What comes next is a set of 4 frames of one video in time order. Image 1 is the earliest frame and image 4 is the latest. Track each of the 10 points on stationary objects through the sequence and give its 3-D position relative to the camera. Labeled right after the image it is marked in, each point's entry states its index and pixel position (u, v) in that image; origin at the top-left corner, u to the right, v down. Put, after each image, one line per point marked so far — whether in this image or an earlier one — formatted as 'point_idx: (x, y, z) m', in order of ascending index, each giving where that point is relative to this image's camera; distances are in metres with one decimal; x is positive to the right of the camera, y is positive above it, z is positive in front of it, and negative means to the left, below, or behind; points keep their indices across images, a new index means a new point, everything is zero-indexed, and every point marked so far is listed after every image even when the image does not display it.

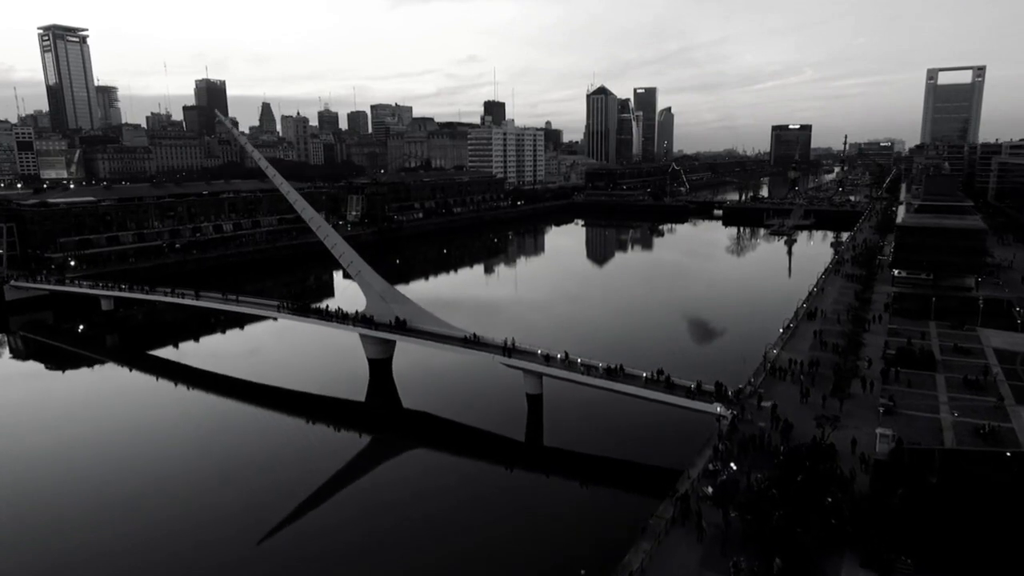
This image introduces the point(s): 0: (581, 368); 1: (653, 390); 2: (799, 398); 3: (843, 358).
0: (+1.9, -2.2, +16.8) m
1: (+3.5, -2.6, +15.6) m
2: (+6.9, -2.7, +15.0) m
3: (+9.4, -2.0, +17.7) m
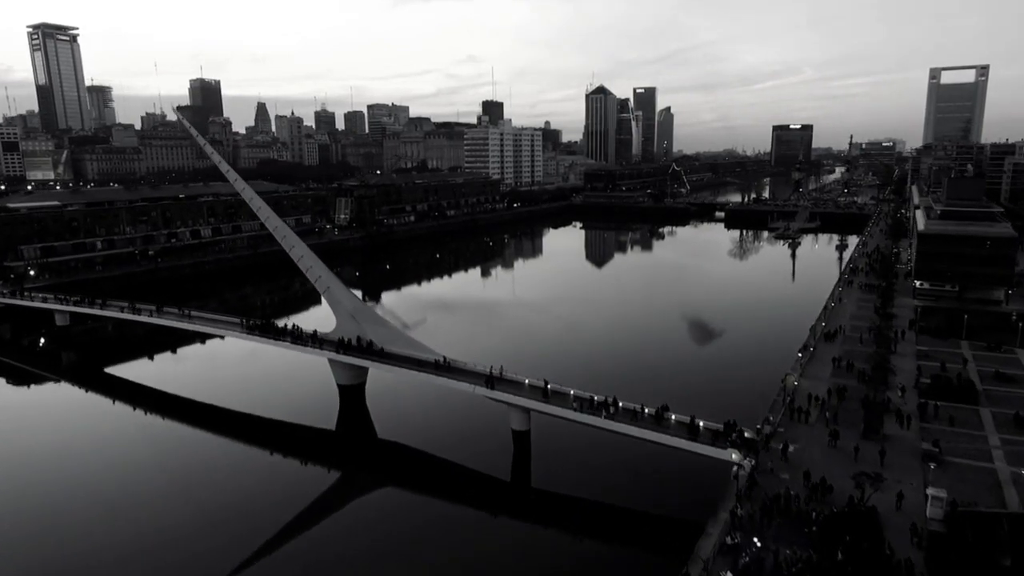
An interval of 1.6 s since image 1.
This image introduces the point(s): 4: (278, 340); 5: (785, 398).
0: (+1.5, -2.8, +14.7) m
1: (+3.1, -3.1, +13.5) m
2: (+6.5, -3.2, +12.9) m
3: (+9.0, -2.6, +15.5) m
4: (-7.0, -1.6, +18.7) m
5: (+6.6, -2.7, +15.1) m
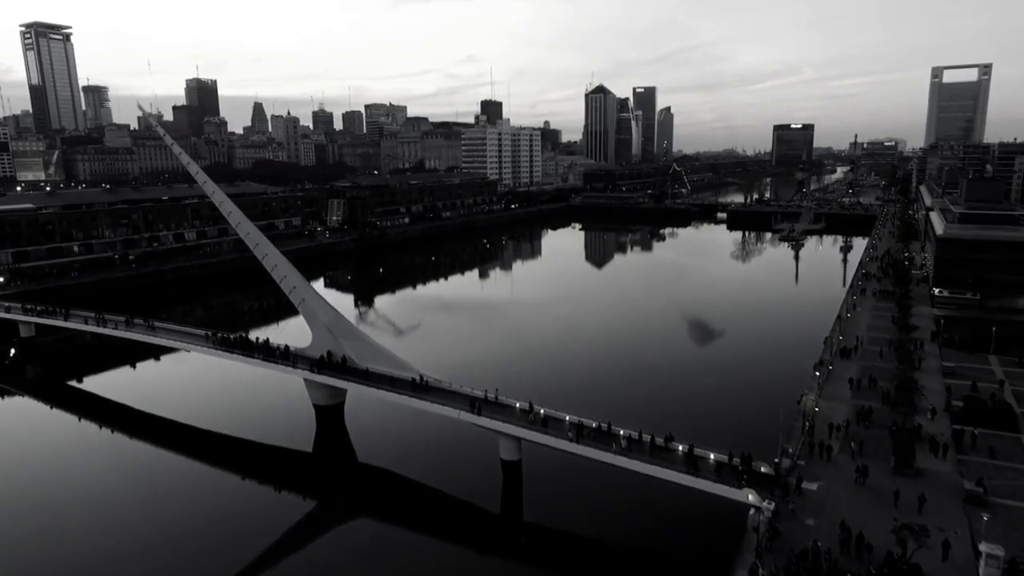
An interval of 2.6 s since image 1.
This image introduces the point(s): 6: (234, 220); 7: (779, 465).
0: (+1.2, -3.1, +13.2) m
1: (+2.9, -3.4, +12.0) m
2: (+6.2, -3.5, +11.4) m
3: (+8.8, -2.9, +14.1) m
4: (-7.3, -1.9, +17.2) m
5: (+6.4, -3.0, +13.6) m
6: (-8.3, +2.0, +18.7) m
7: (+5.1, -3.4, +11.9) m
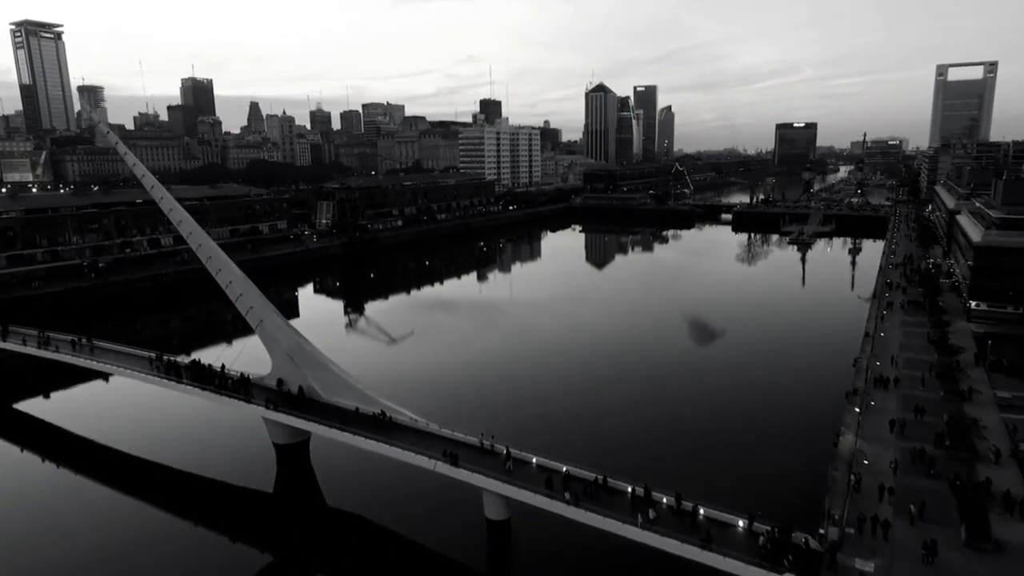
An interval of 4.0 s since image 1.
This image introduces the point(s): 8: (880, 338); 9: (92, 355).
0: (+1.0, -3.6, +11.0) m
1: (+2.6, -3.9, +9.8) m
2: (+6.0, -4.0, +9.1) m
3: (+8.5, -3.3, +11.8) m
4: (-7.5, -2.4, +15.0) m
5: (+6.1, -3.4, +11.3) m
6: (-8.6, +1.6, +16.5) m
7: (+4.8, -3.8, +9.6) m
8: (+11.8, -1.6, +19.9) m
9: (-11.4, -1.8, +17.4) m
